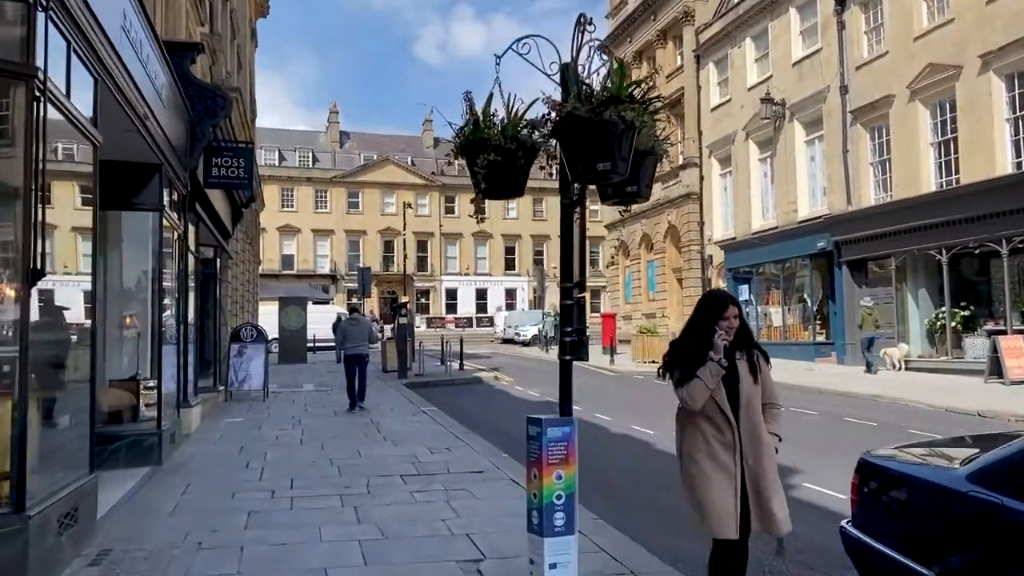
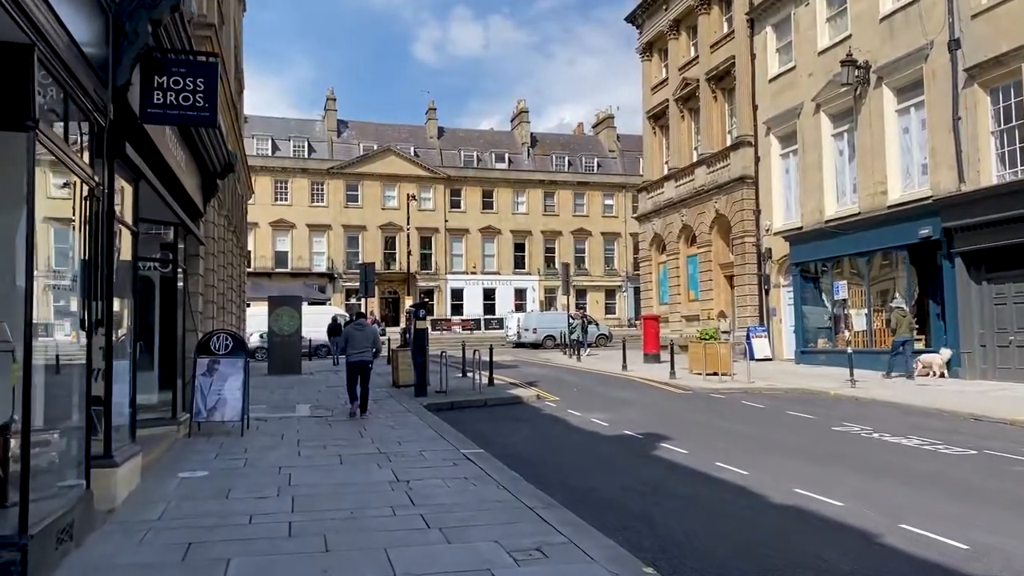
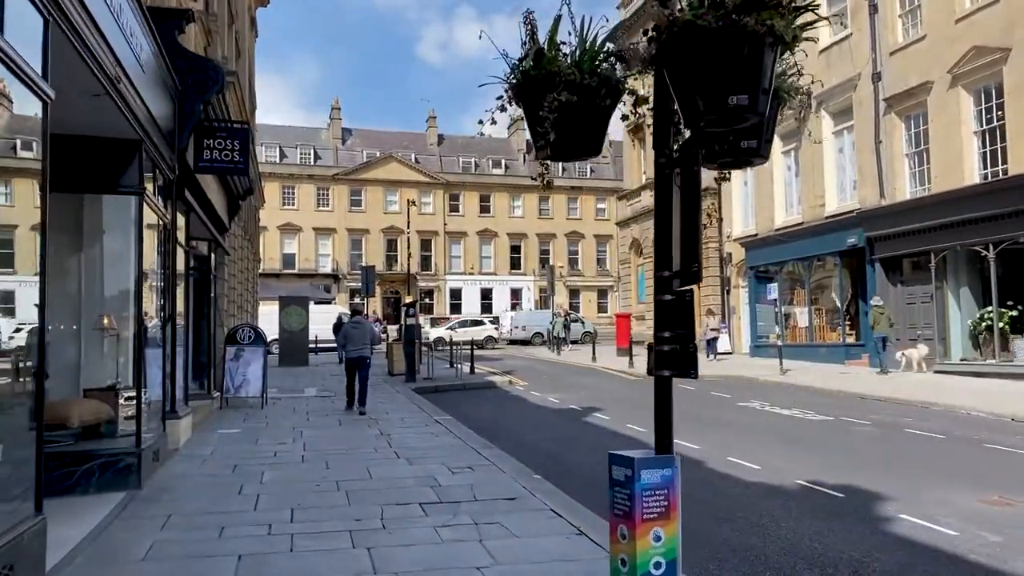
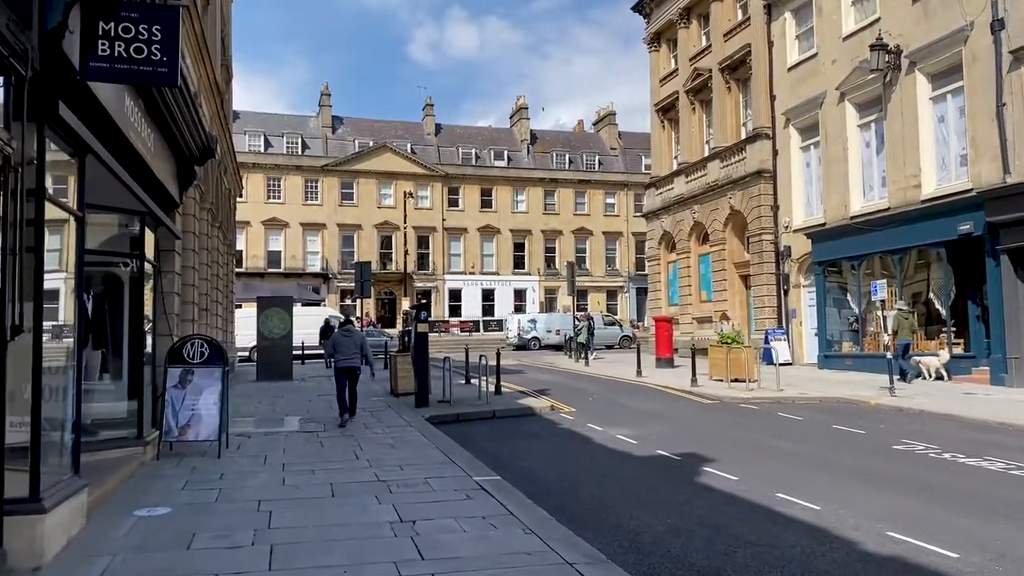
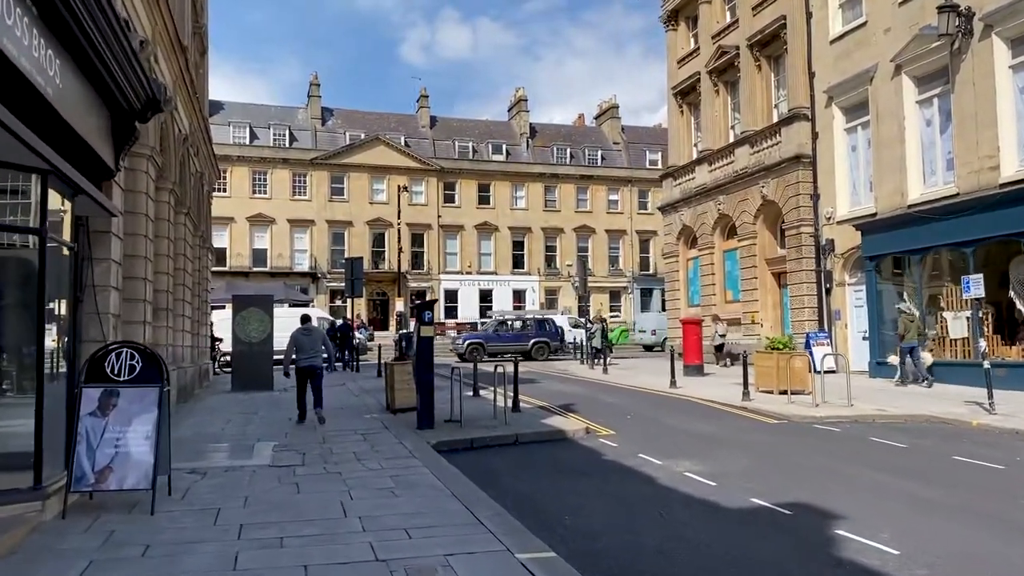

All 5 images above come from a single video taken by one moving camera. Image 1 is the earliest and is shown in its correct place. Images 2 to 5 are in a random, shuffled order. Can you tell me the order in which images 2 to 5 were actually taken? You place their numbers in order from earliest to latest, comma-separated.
3, 2, 4, 5
